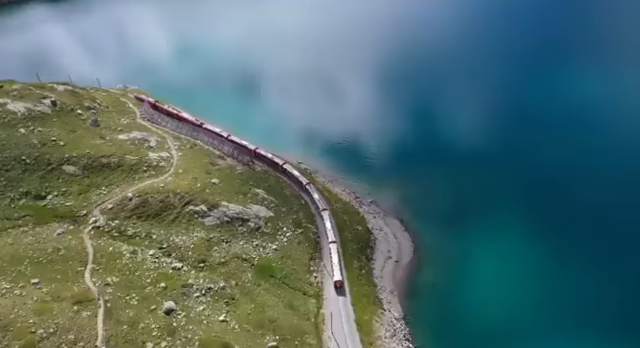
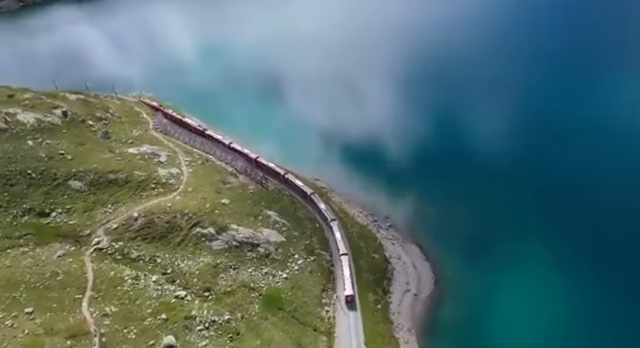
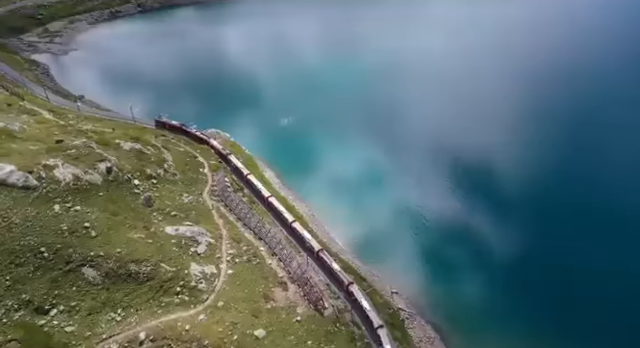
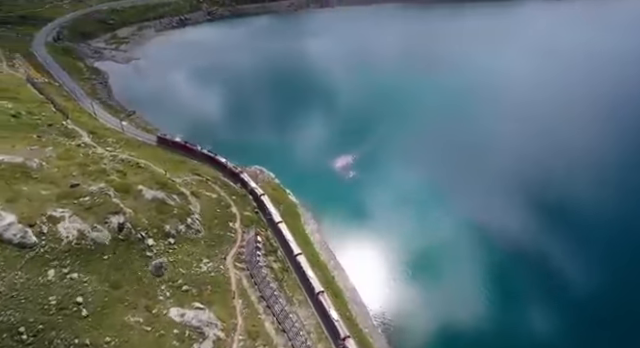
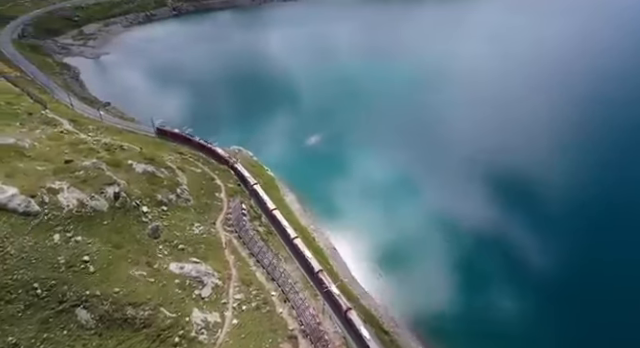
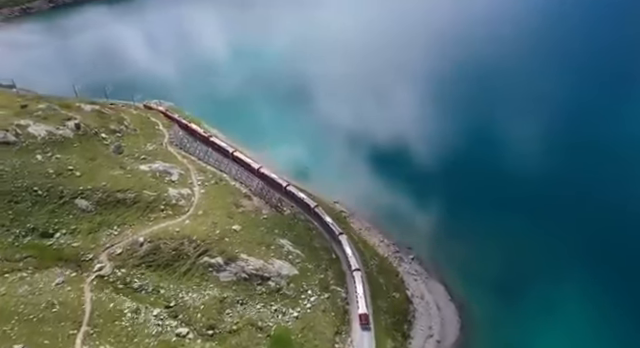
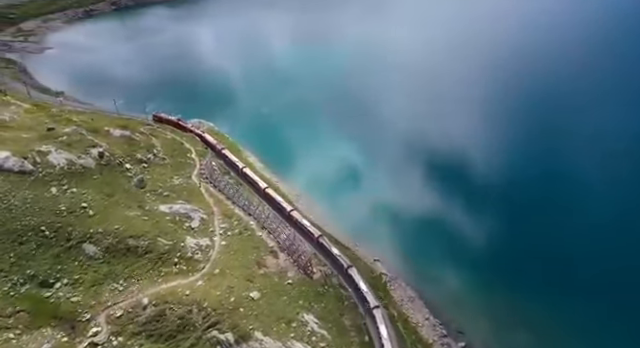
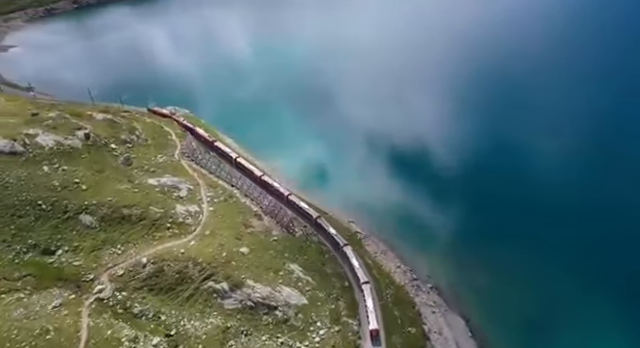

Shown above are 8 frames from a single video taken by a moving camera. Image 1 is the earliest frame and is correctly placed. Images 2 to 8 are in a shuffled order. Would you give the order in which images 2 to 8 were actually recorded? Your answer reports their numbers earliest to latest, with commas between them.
2, 6, 8, 7, 3, 5, 4
